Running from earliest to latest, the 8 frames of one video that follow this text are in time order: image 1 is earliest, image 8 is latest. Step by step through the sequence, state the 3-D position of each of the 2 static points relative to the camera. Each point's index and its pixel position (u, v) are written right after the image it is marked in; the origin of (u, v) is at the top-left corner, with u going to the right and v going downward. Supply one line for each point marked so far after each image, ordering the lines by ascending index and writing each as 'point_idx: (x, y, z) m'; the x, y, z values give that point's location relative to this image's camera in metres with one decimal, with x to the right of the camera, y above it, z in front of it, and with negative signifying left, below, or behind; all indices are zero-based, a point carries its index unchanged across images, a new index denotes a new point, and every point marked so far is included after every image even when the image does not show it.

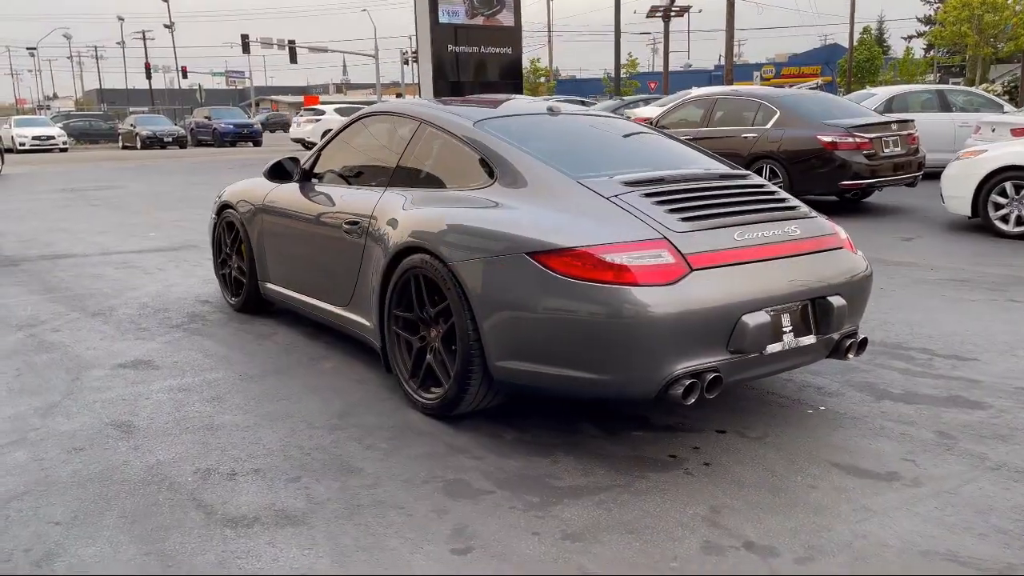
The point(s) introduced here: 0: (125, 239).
0: (-4.7, +0.6, +10.4) m
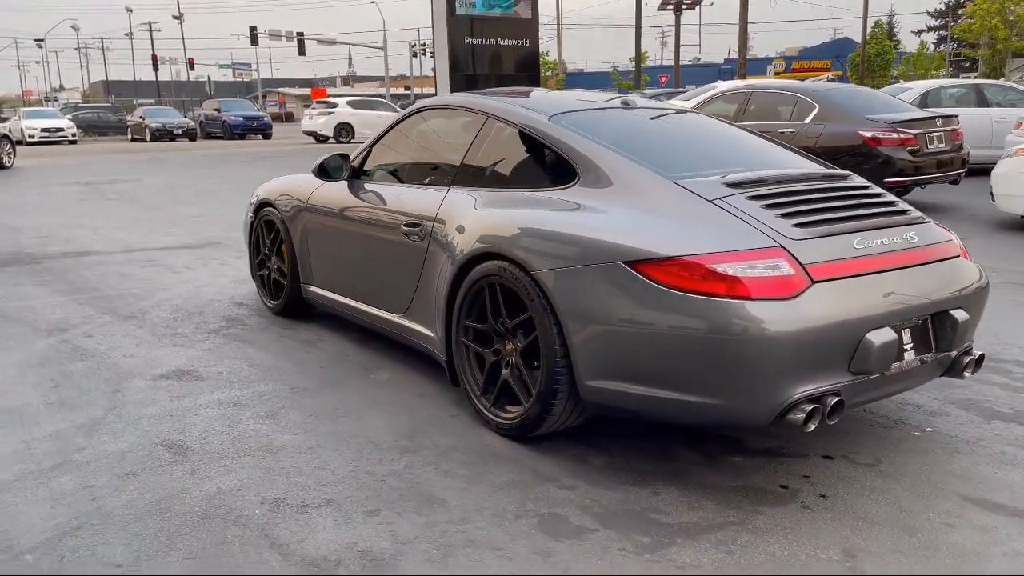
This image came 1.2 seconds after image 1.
0: (-4.4, +0.6, +10.1) m
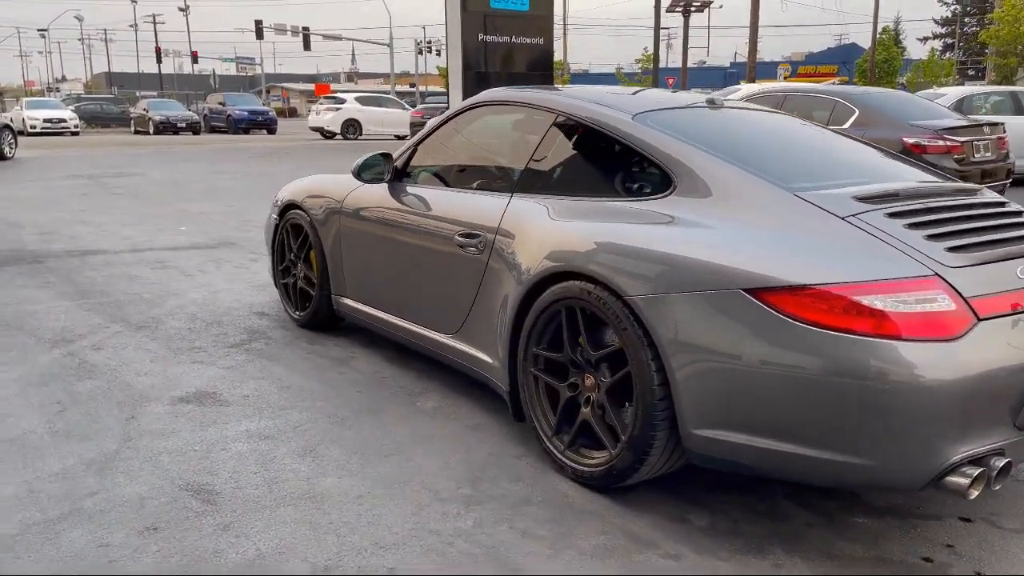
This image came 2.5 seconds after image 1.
0: (-4.0, +0.6, +9.6) m
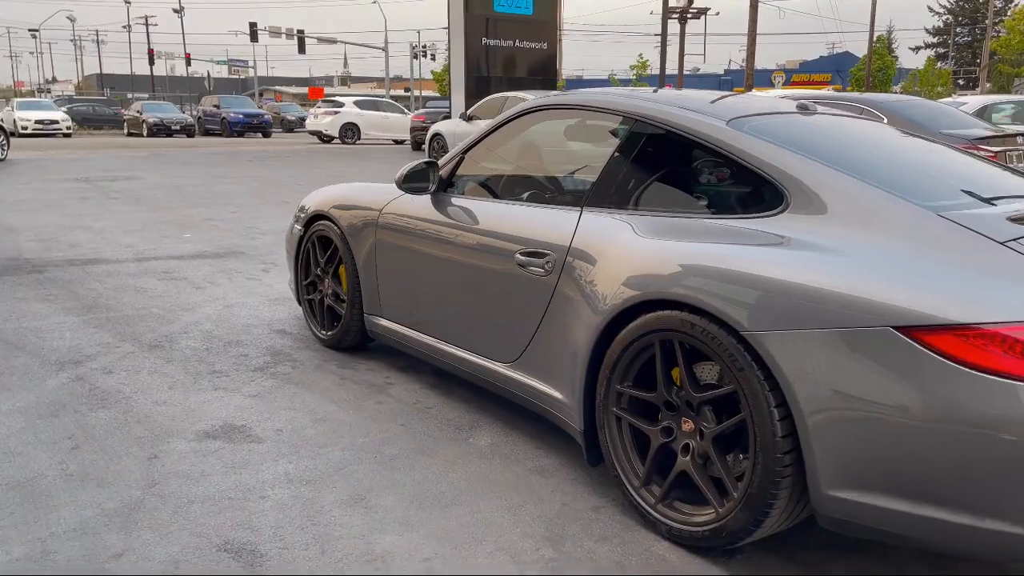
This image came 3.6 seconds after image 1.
0: (-3.8, +0.5, +9.1) m
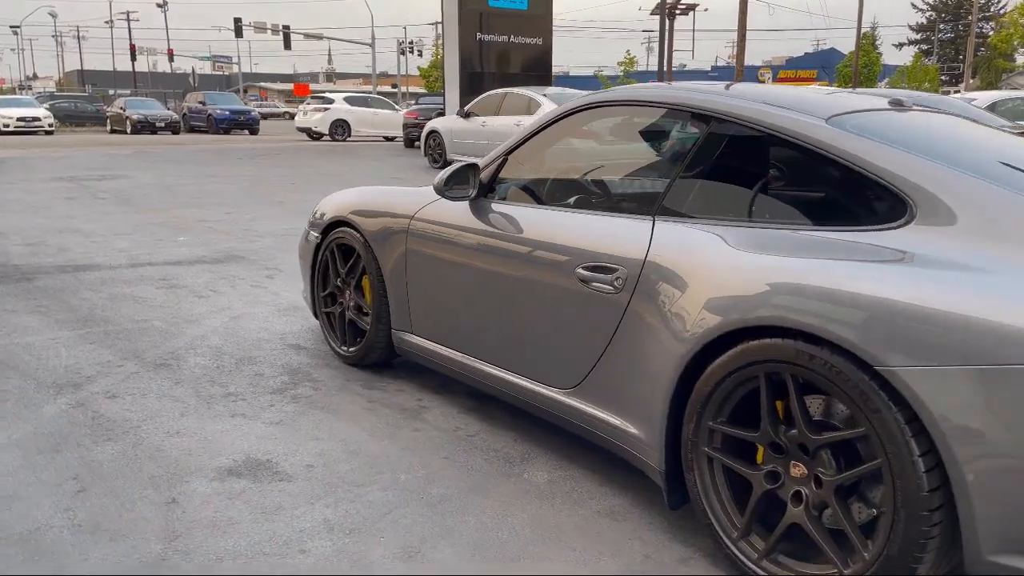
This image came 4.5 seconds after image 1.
0: (-3.7, +0.4, +8.7) m
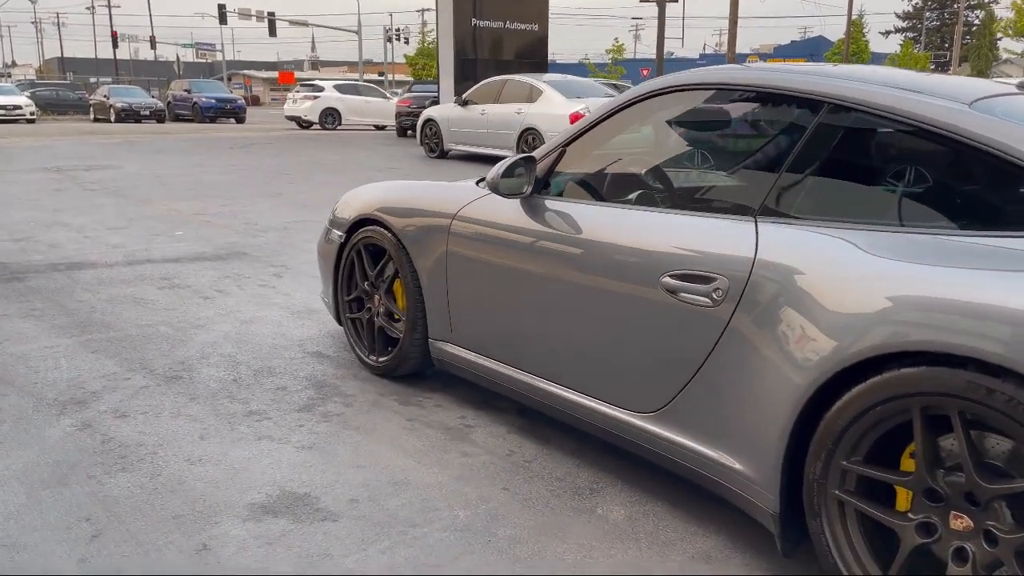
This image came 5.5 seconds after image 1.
0: (-3.5, +0.5, +8.3) m
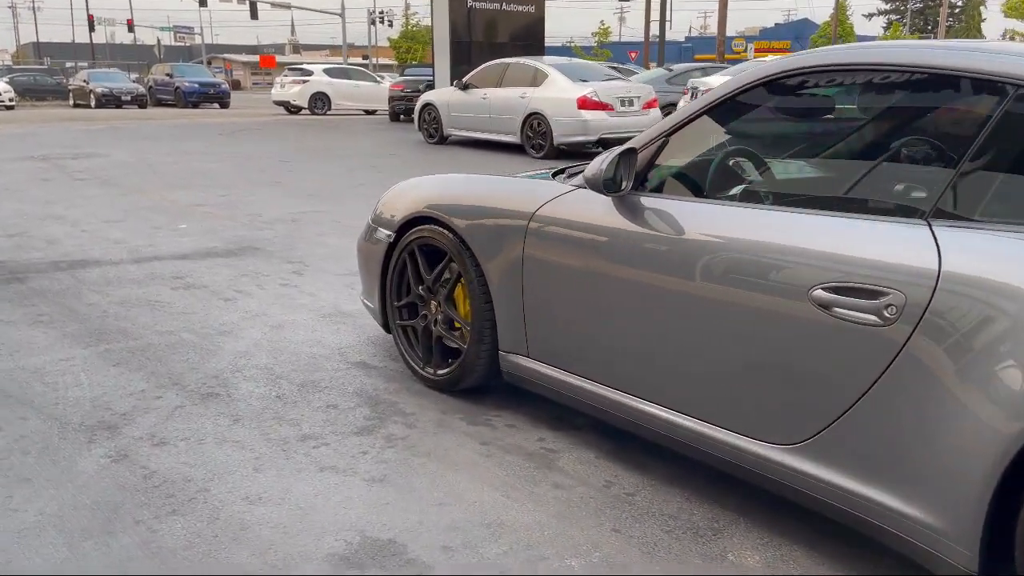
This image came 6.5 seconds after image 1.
0: (-3.3, +0.5, +7.8) m
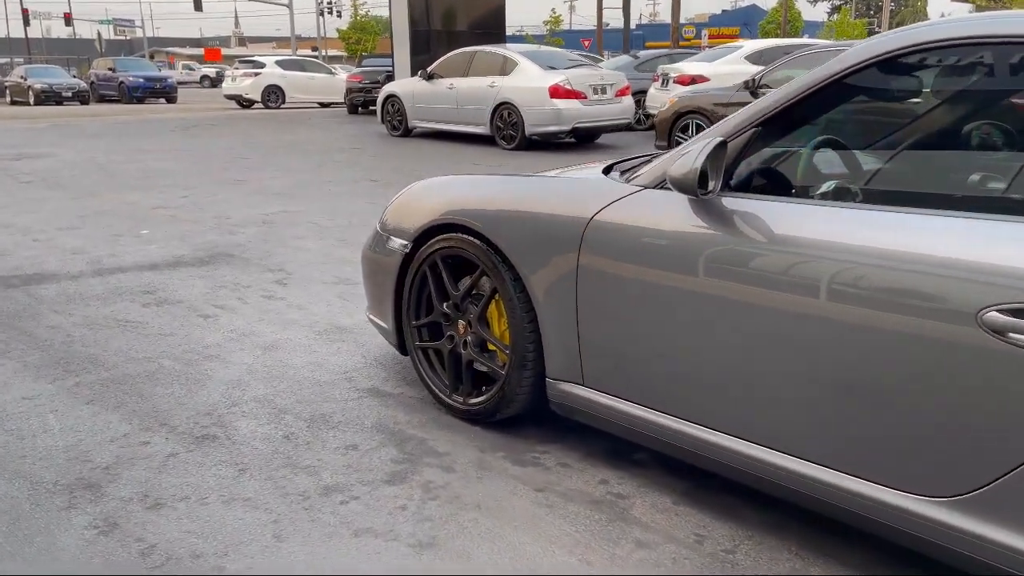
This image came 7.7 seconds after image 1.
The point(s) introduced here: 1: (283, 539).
0: (-3.4, +0.4, +7.1) m
1: (-0.7, -0.7, +2.5) m
